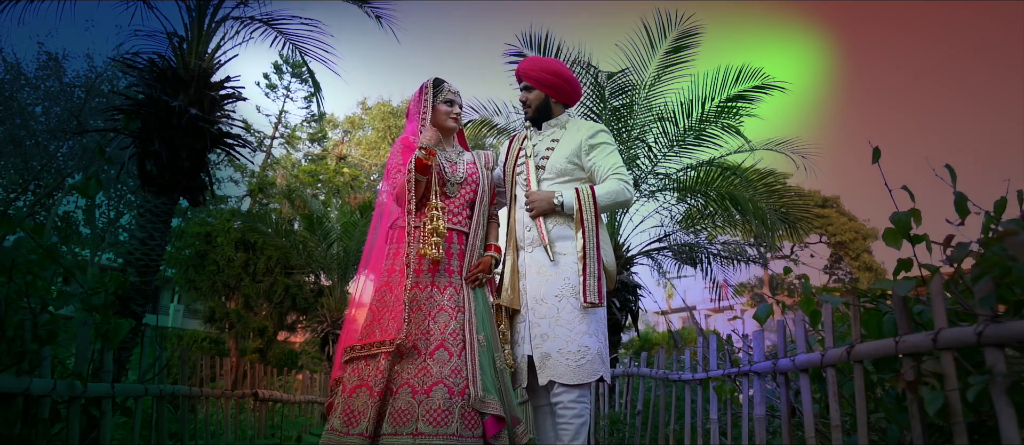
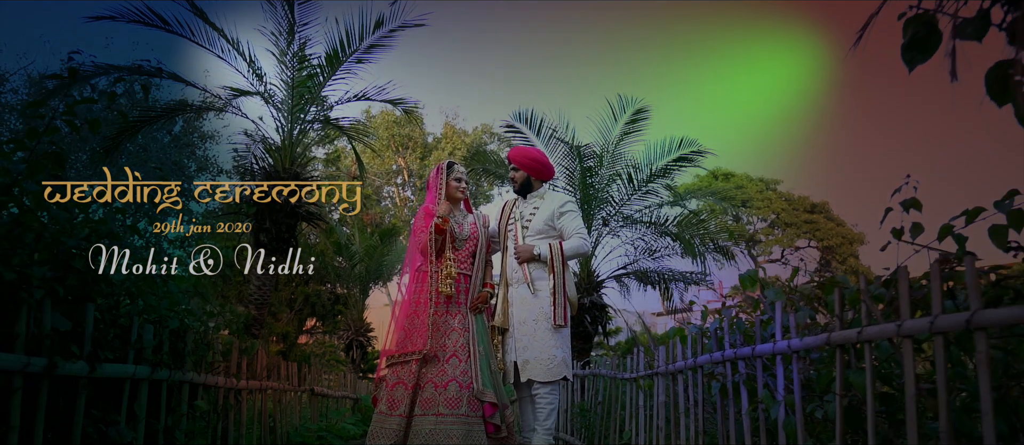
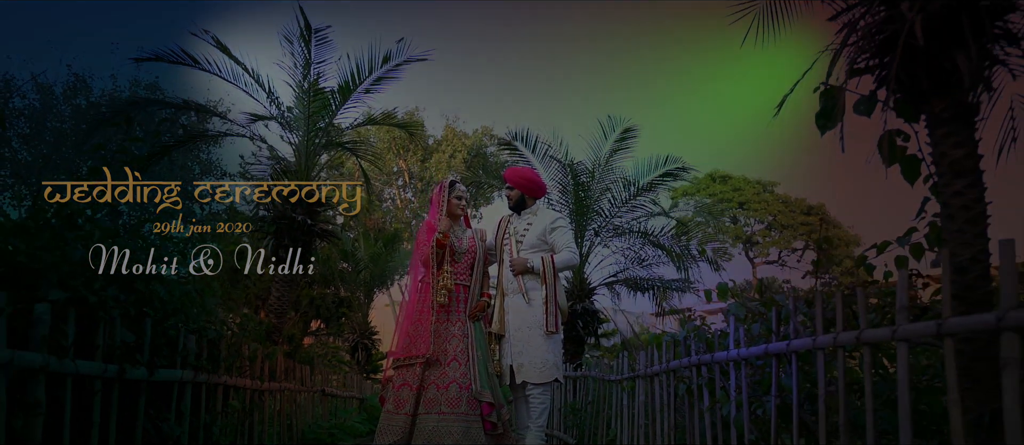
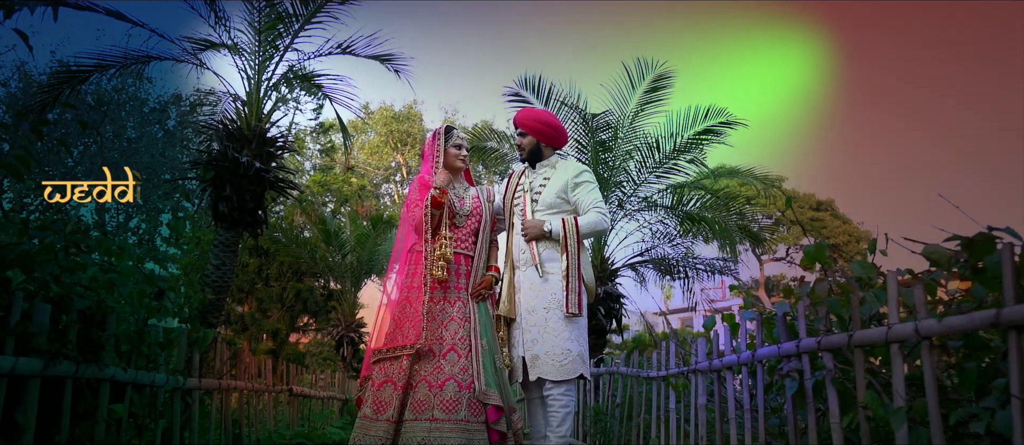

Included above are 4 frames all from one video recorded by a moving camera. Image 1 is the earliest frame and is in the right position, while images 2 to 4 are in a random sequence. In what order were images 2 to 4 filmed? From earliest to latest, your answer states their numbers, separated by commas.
4, 2, 3
